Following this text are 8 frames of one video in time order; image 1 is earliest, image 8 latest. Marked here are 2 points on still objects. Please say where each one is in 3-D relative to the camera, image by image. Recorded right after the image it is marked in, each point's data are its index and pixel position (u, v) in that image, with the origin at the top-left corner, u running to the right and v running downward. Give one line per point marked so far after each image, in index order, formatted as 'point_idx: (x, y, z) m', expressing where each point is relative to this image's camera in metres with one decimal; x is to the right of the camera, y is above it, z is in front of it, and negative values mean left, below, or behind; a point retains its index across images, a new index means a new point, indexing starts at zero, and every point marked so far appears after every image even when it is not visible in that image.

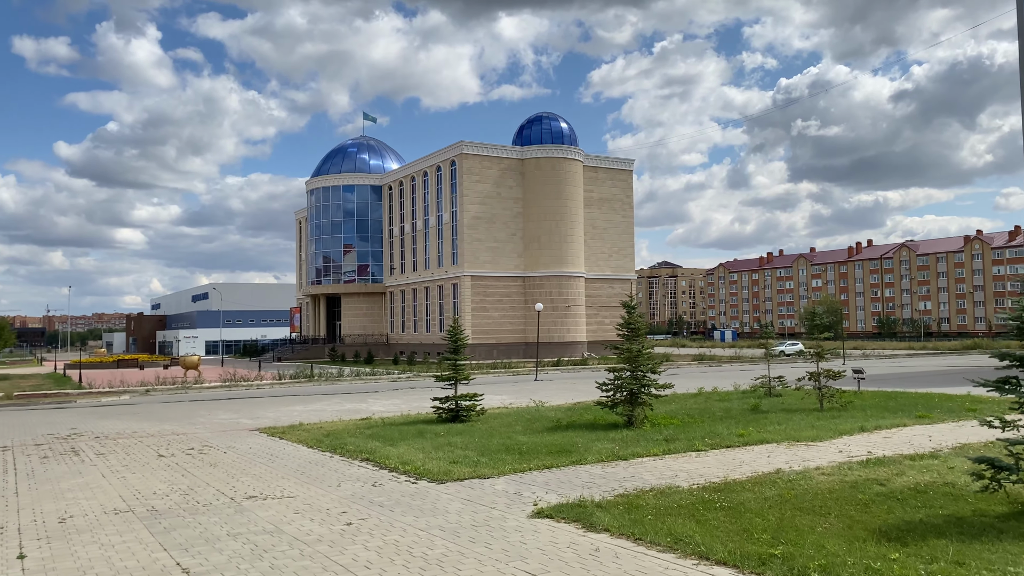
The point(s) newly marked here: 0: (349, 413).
0: (-3.8, -2.8, +19.2) m
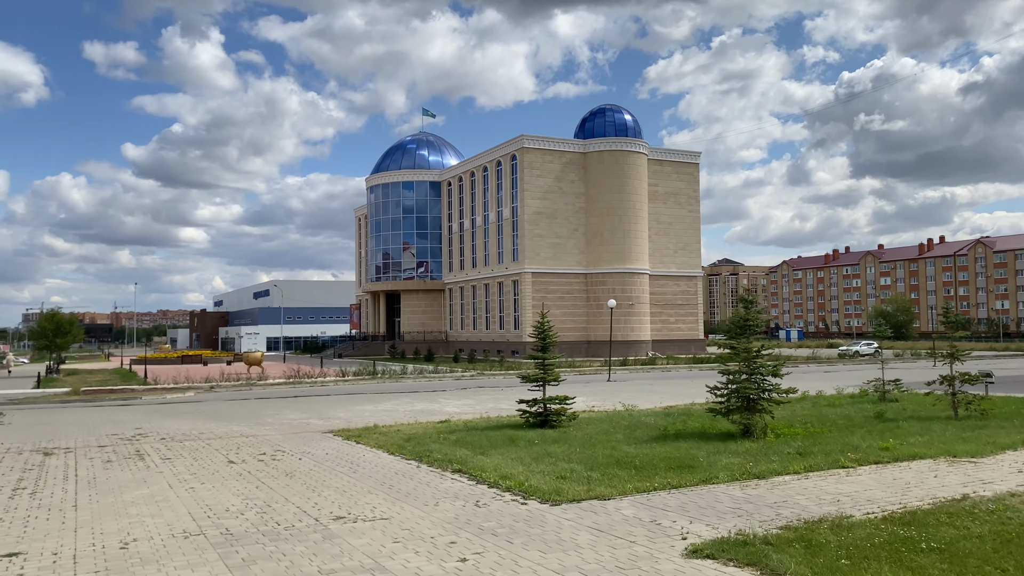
0: (-2.0, -2.7, +18.1) m
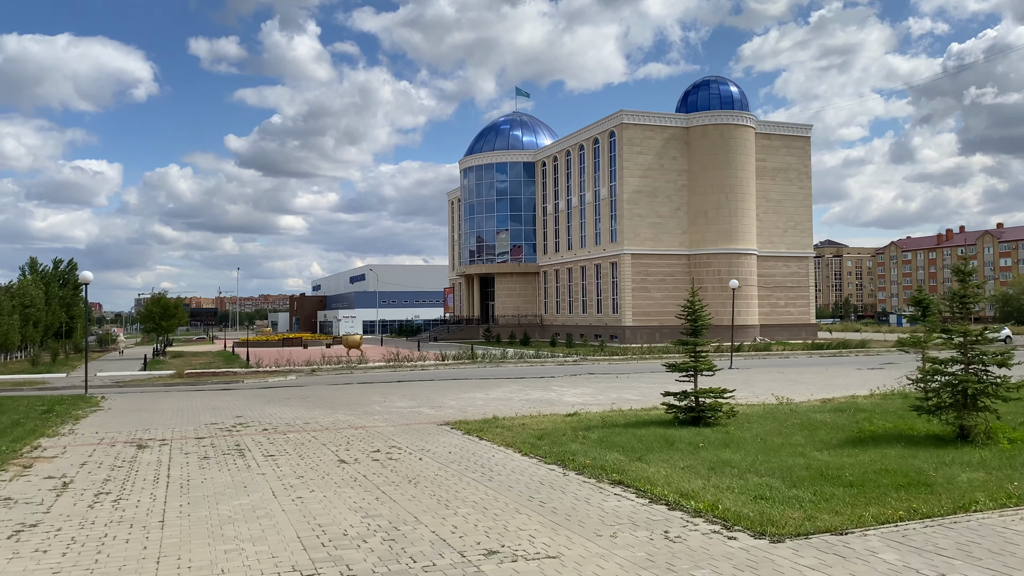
0: (+0.5, -2.2, +16.2) m
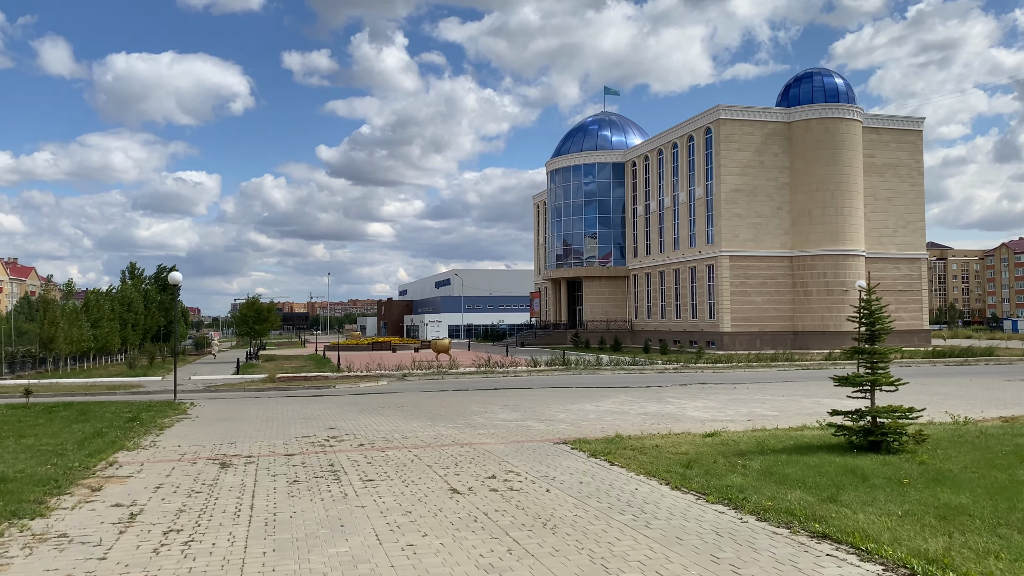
0: (+2.5, -2.2, +14.3) m
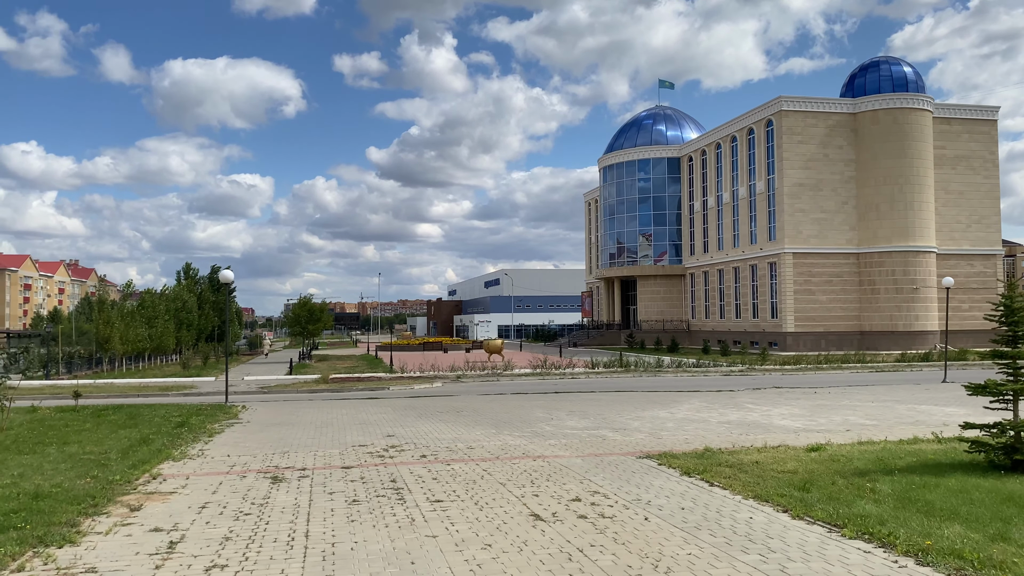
0: (+3.6, -2.2, +13.1) m
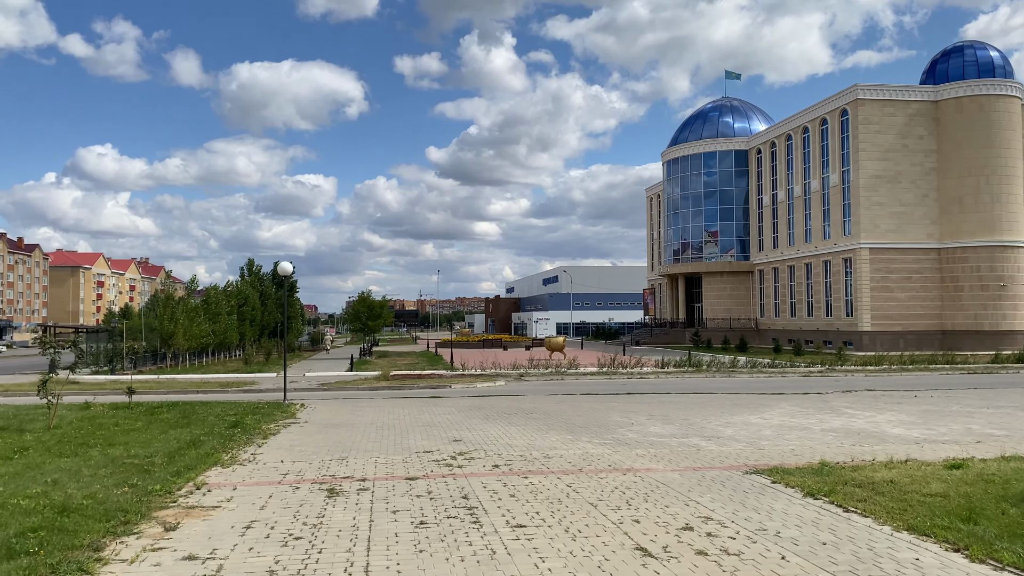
0: (+4.7, -2.0, +11.5) m
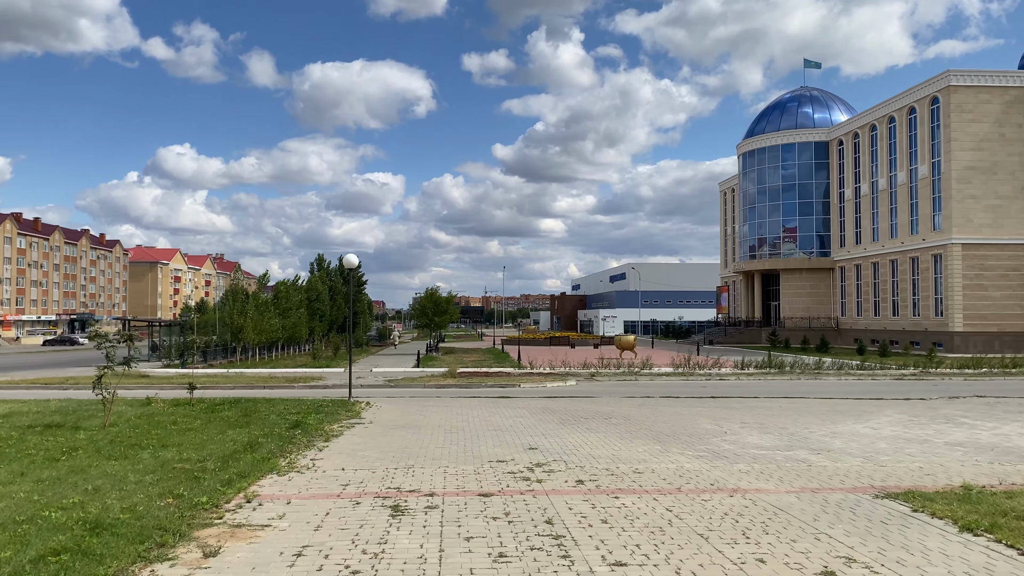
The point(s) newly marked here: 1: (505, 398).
0: (+5.7, -2.0, +10.0) m
1: (-0.1, -2.6, +19.9) m
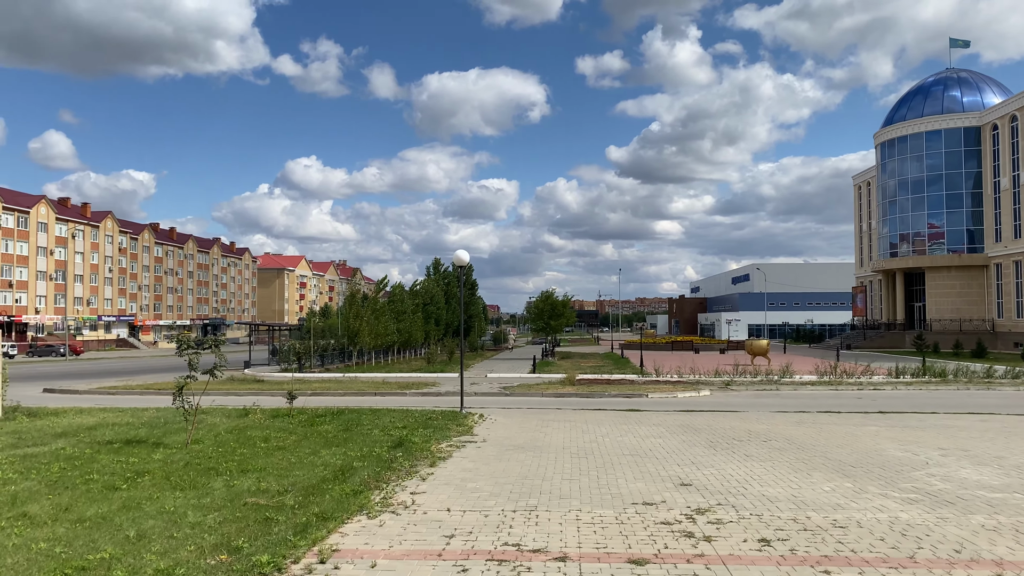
0: (+7.0, -1.9, +7.1) m
1: (+2.6, -2.6, +17.7) m
